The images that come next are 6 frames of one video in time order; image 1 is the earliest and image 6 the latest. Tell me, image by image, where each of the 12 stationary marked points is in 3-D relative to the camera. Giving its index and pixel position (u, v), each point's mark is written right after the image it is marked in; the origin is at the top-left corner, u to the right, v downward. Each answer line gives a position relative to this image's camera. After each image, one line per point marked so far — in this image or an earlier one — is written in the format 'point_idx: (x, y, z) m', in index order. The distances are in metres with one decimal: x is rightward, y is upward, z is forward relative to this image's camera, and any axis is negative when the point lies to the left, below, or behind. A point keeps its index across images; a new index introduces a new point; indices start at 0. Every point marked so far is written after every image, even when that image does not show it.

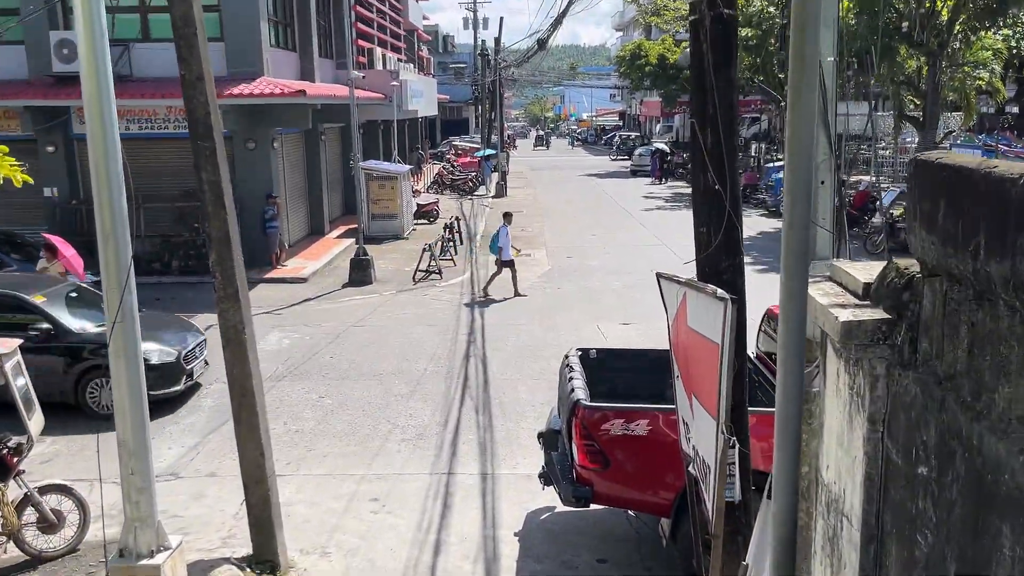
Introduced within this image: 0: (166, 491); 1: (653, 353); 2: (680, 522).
0: (-3.3, -2.0, +8.1) m
1: (+1.3, -0.6, +7.7) m
2: (+1.3, -1.8, +6.3) m
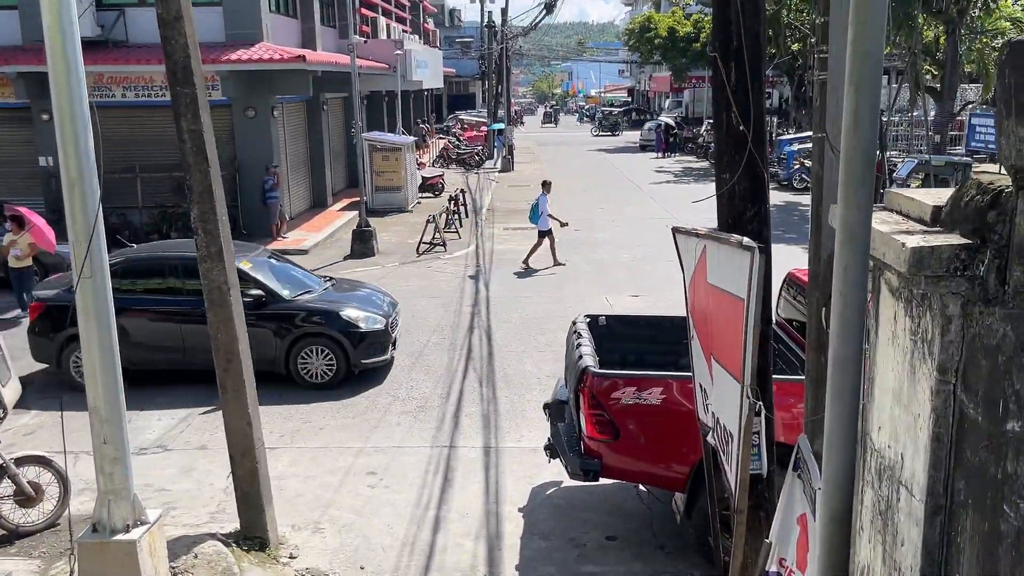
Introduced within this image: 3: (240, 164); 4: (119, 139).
0: (-3.3, -1.6, +7.7) m
1: (+1.3, -0.3, +7.3) m
2: (+1.3, -1.5, +5.9) m
3: (-5.8, +2.7, +17.9) m
4: (-8.4, +3.2, +18.0) m
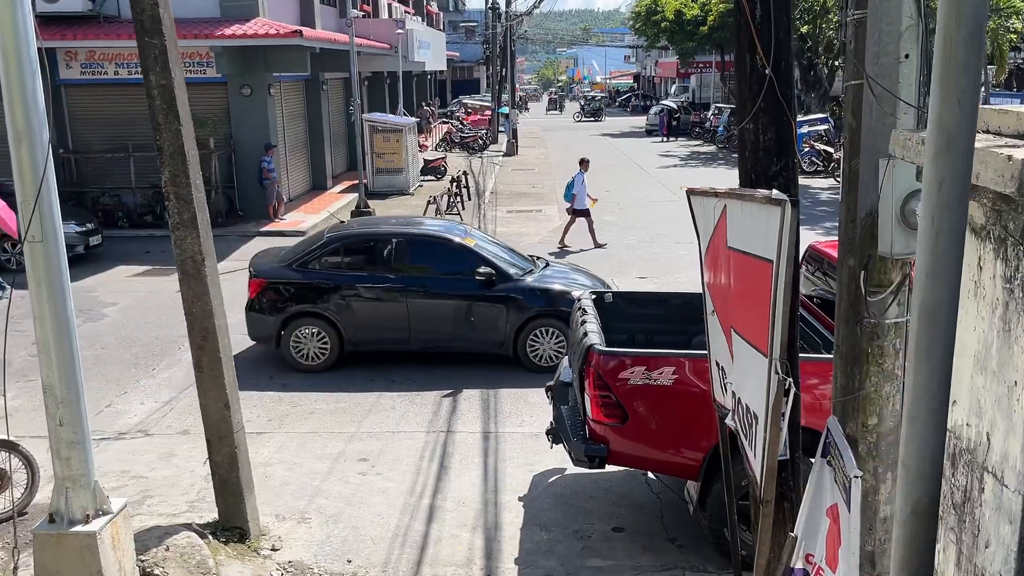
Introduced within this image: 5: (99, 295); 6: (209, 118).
0: (-3.3, -1.4, +7.3) m
1: (+1.3, -0.1, +6.8) m
2: (+1.3, -1.3, +5.5) m
3: (-5.7, +3.0, +17.5) m
4: (-8.4, +3.6, +17.5) m
5: (-6.1, -0.1, +12.3) m
6: (-6.4, +3.6, +17.5) m
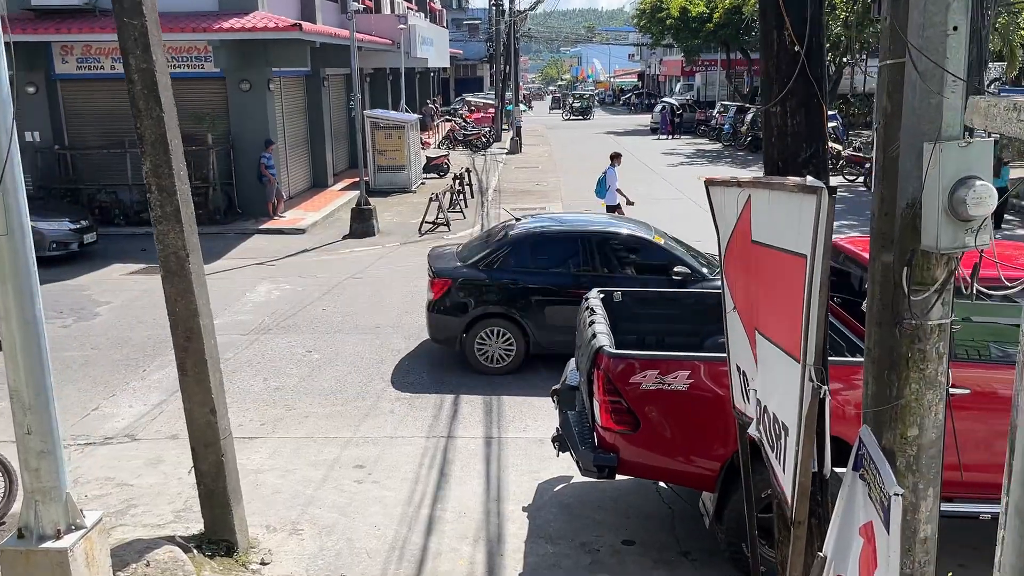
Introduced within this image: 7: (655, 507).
0: (-3.3, -1.4, +7.0) m
1: (+1.4, -0.1, +6.5) m
2: (+1.3, -1.3, +5.1) m
3: (-5.7, +3.1, +17.1) m
4: (-8.3, +3.6, +17.2) m
5: (-6.0, -0.1, +12.0) m
6: (-6.3, +3.6, +17.2) m
7: (+1.0, -1.6, +6.1) m
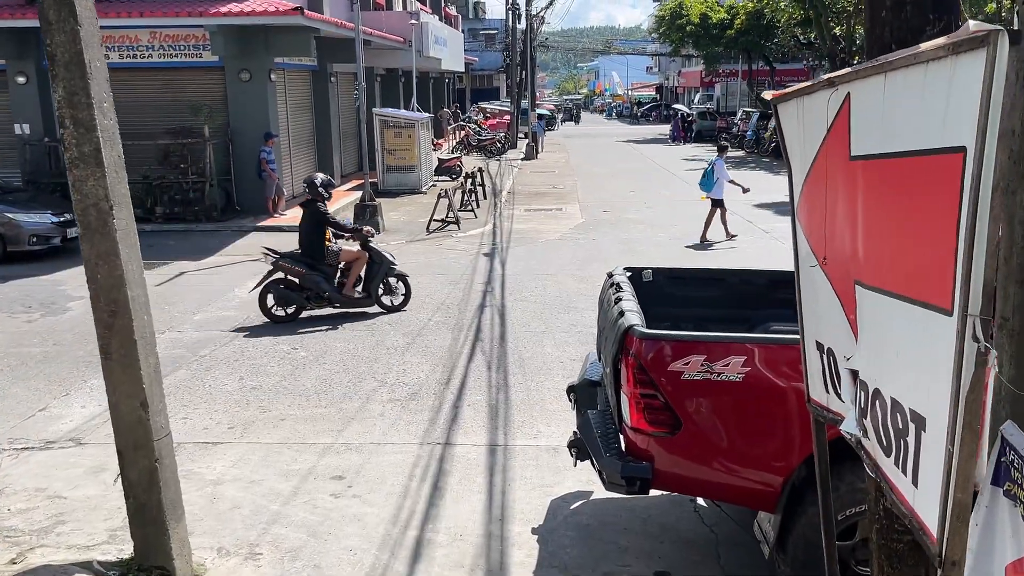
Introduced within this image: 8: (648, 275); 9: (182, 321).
0: (-3.2, -1.2, +5.9) m
1: (+1.4, +0.1, +5.4) m
2: (+1.3, -1.1, +4.0) m
3: (-5.4, +3.0, +16.2) m
4: (-8.0, +3.6, +16.3) m
5: (-5.9, 0.0, +11.0) m
6: (-6.0, +3.6, +16.3) m
7: (+1.1, -1.4, +5.0) m
8: (+0.9, +0.1, +5.4) m
9: (-3.8, -0.4, +9.6) m
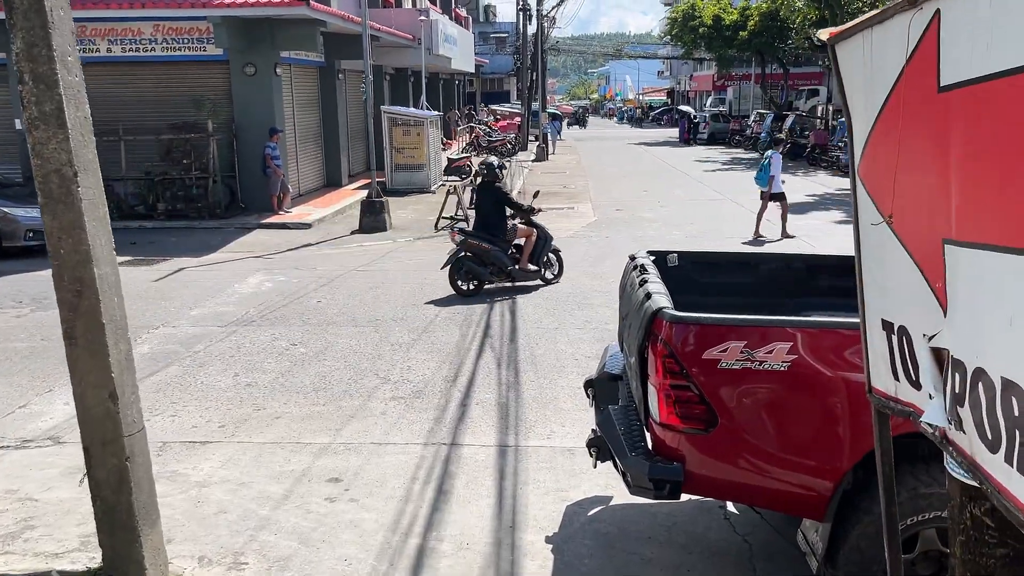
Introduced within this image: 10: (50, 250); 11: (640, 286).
0: (-3.1, -1.1, +5.5) m
1: (+1.5, +0.2, +4.9) m
2: (+1.4, -1.0, +3.5) m
3: (-5.2, +3.1, +15.9) m
4: (-7.8, +3.6, +16.0) m
5: (-5.7, +0.1, +10.6) m
6: (-5.8, +3.6, +15.9) m
7: (+1.2, -1.4, +4.5) m
8: (+0.9, +0.2, +4.9) m
9: (-3.7, -0.3, +9.2) m
10: (-2.0, +0.2, +3.7) m
11: (+0.6, 0.0, +4.1) m
